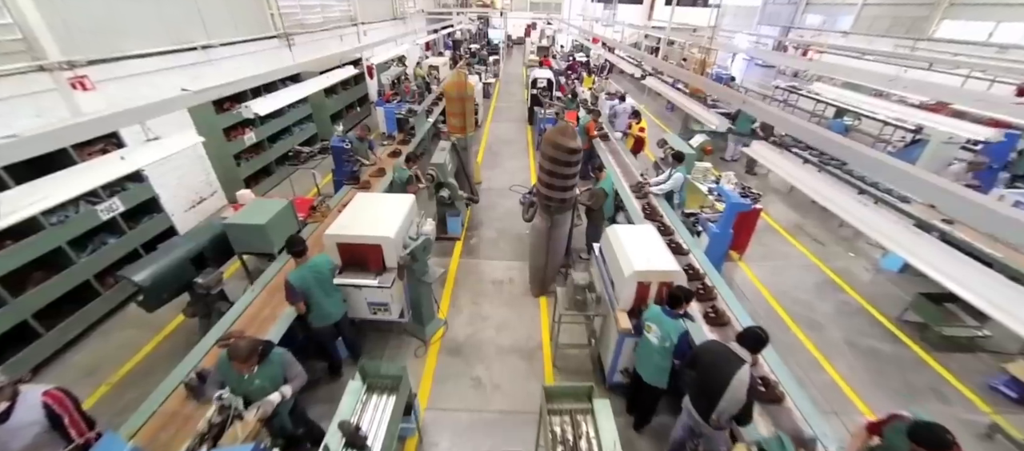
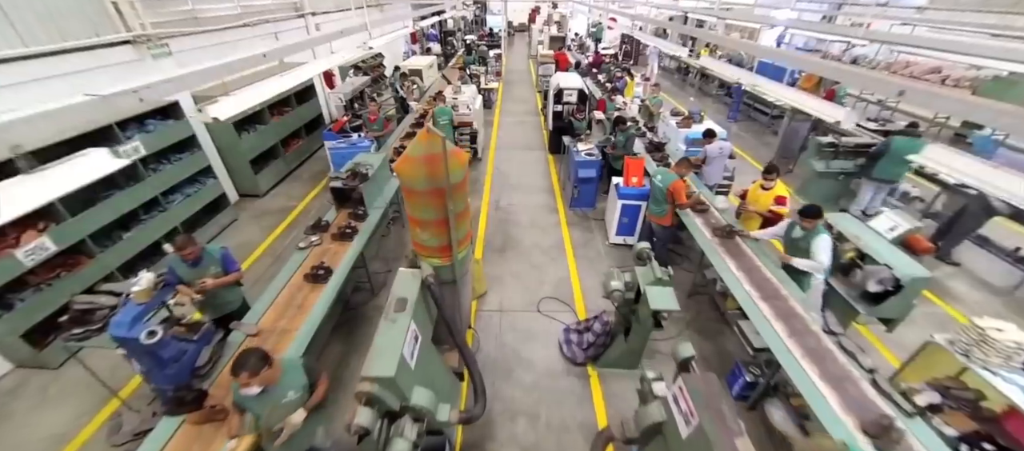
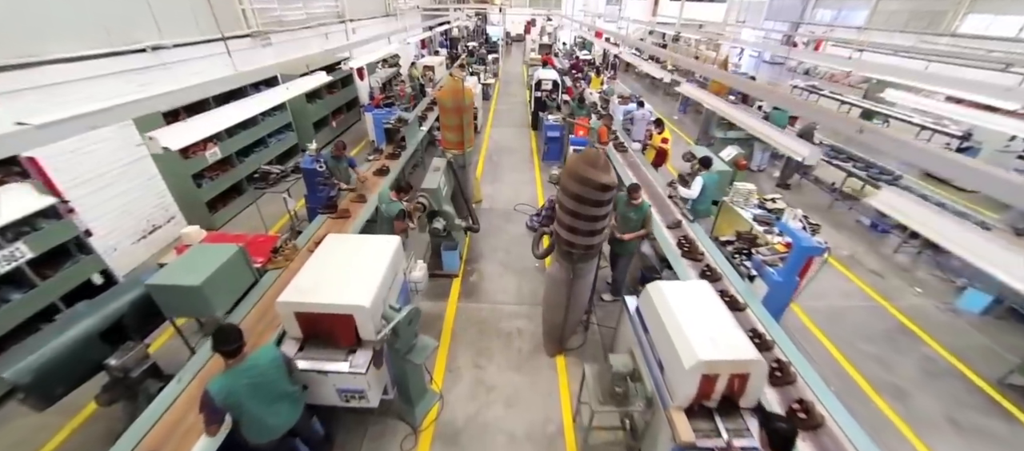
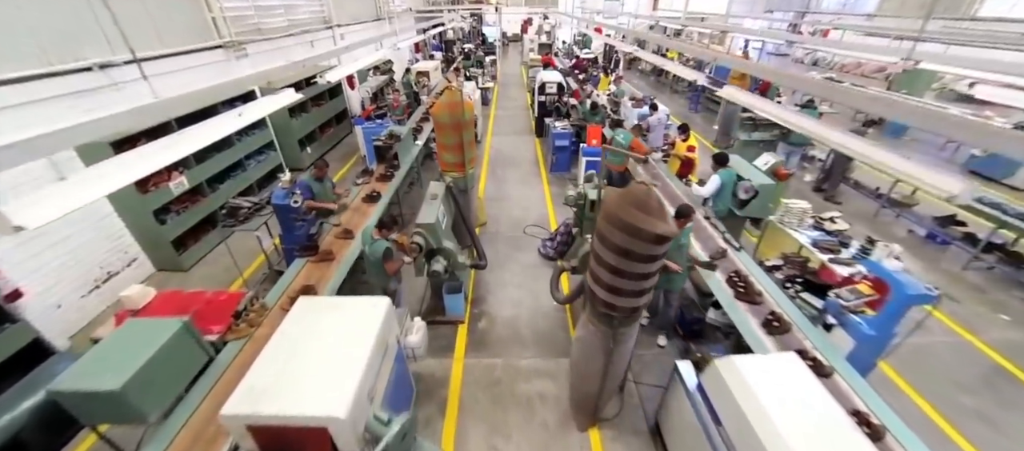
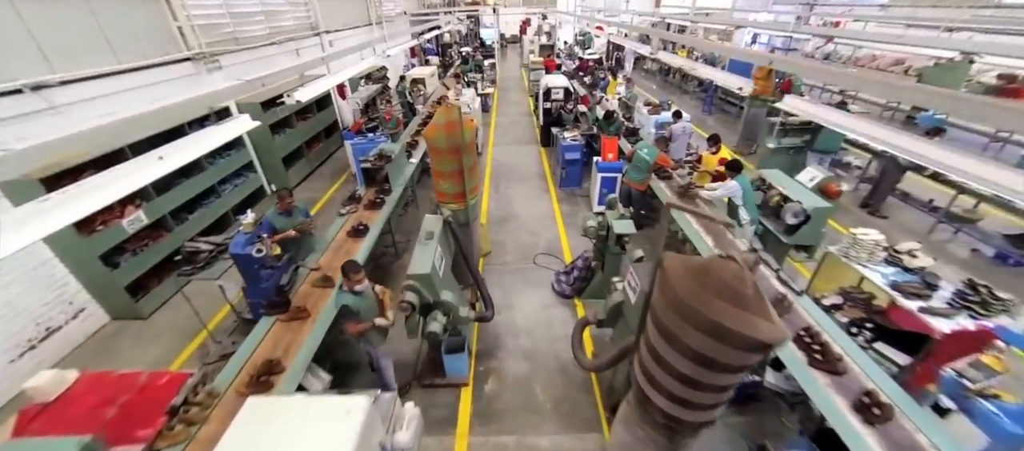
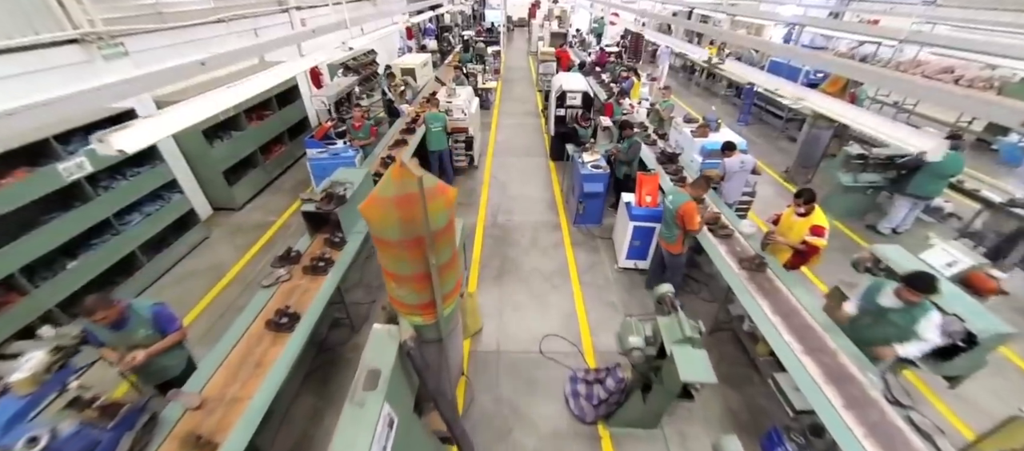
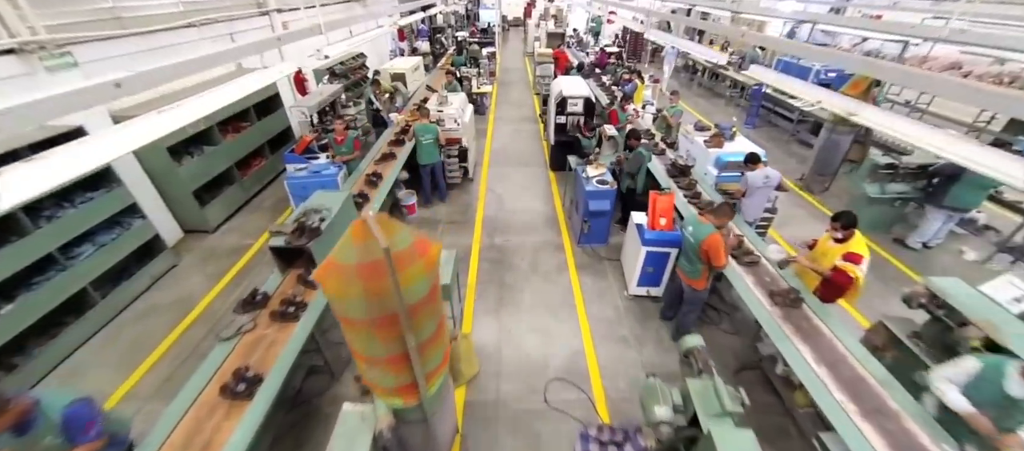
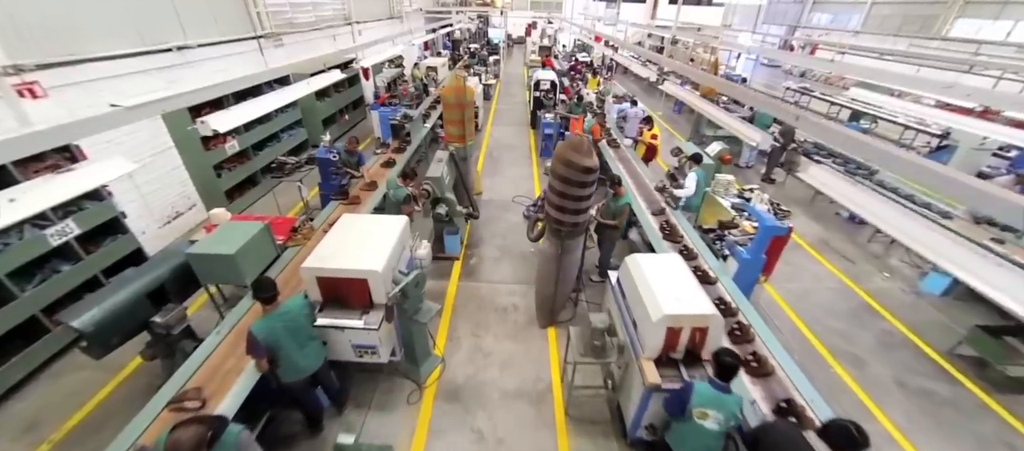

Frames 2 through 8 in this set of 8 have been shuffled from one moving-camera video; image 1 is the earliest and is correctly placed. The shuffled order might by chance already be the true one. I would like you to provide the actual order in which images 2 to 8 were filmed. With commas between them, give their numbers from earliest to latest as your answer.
8, 3, 4, 5, 2, 6, 7
